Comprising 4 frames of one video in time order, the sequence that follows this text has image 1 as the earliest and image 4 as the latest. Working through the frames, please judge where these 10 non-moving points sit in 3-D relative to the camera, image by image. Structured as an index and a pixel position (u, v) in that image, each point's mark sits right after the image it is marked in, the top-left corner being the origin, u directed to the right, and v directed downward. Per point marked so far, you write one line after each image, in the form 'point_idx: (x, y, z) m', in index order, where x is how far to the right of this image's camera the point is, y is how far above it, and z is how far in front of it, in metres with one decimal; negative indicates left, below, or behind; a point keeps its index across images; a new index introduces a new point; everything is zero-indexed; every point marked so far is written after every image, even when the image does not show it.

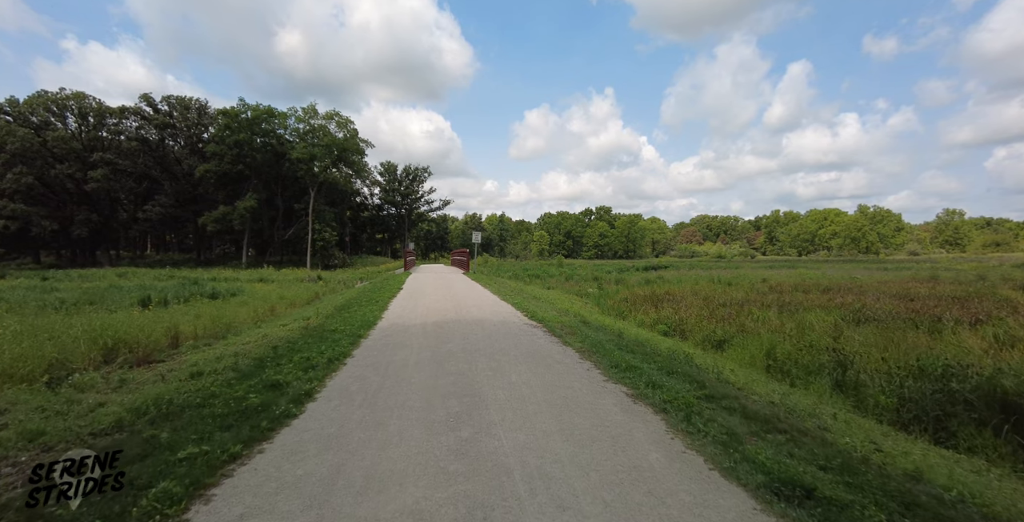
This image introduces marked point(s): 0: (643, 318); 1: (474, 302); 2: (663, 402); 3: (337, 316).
0: (+5.1, -2.2, +15.9) m
1: (-1.1, -1.3, +12.6) m
2: (+1.6, -1.5, +4.2) m
3: (-4.2, -1.4, +9.9) m
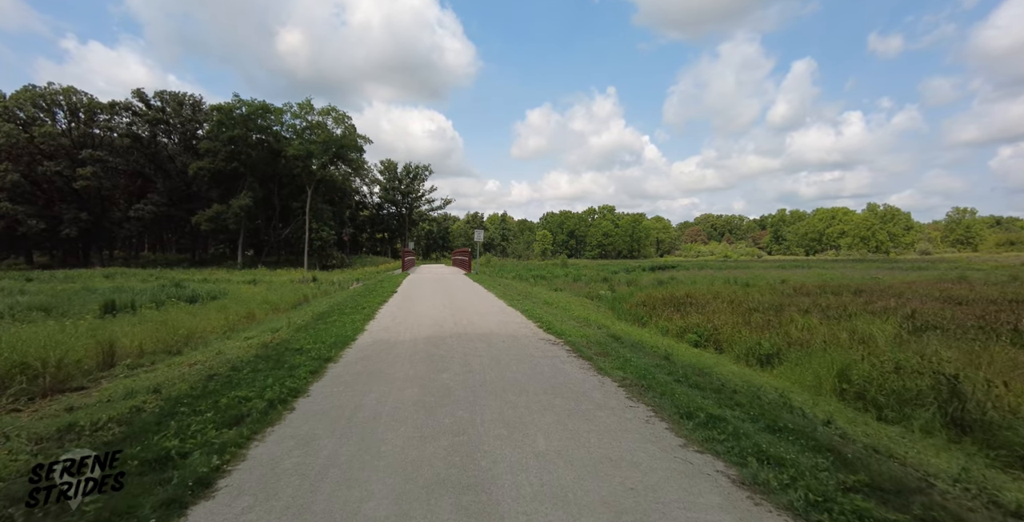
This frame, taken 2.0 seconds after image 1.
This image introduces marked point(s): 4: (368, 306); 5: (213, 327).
0: (+5.4, -2.2, +14.1) m
1: (-0.9, -1.3, +10.8) m
2: (+1.8, -1.5, +2.4) m
3: (-4.0, -1.4, +8.1) m
4: (-4.0, -1.3, +11.3) m
5: (-8.6, -1.9, +11.7) m
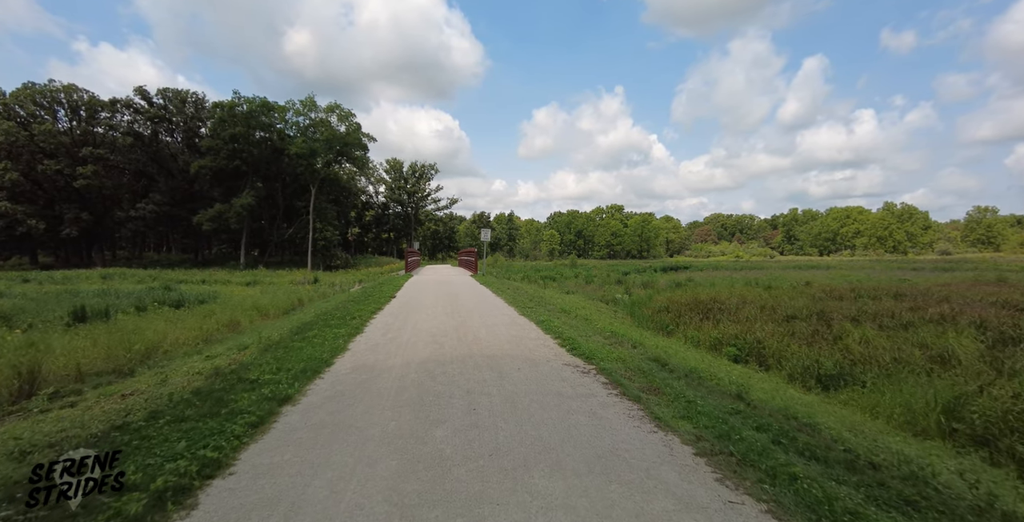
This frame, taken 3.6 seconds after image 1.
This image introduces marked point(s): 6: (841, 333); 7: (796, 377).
0: (+5.7, -2.3, +12.5) m
1: (-0.6, -1.3, +9.3) m
2: (+1.9, -1.5, +0.8) m
3: (-3.7, -1.5, +6.6) m
4: (-3.7, -1.3, +9.8) m
5: (-8.2, -1.9, +10.3) m
6: (+9.2, -2.0, +11.3) m
7: (+6.1, -2.5, +8.7) m
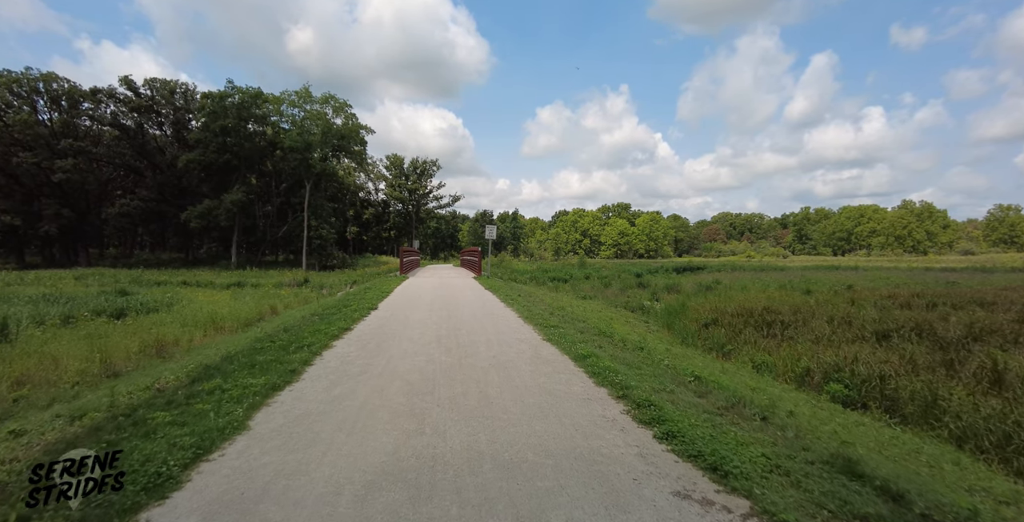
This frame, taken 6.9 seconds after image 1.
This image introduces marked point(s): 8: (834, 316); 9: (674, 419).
0: (+6.1, -2.3, +9.2) m
1: (-0.2, -1.4, +6.1) m
2: (+2.2, -1.6, -2.4) m
3: (-3.4, -1.5, +3.5) m
4: (-3.3, -1.4, +6.7) m
5: (-7.9, -2.0, +7.2) m
6: (+9.6, -2.1, +8.1) m
7: (+6.5, -2.6, +5.5) m
8: (+12.0, -2.0, +15.1) m
9: (+1.5, -1.5, +3.9) m
